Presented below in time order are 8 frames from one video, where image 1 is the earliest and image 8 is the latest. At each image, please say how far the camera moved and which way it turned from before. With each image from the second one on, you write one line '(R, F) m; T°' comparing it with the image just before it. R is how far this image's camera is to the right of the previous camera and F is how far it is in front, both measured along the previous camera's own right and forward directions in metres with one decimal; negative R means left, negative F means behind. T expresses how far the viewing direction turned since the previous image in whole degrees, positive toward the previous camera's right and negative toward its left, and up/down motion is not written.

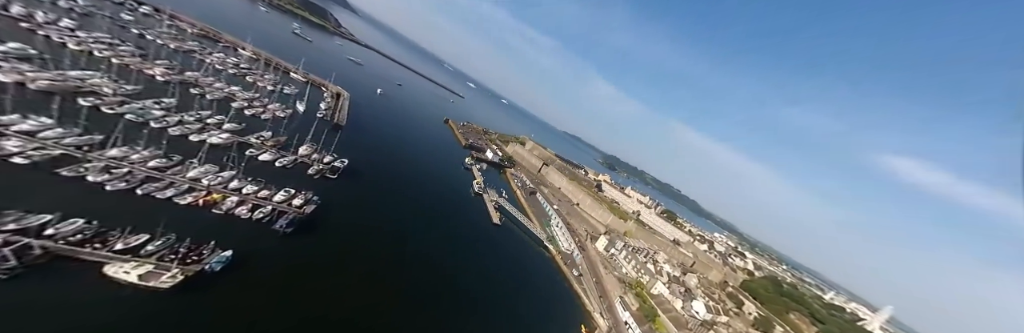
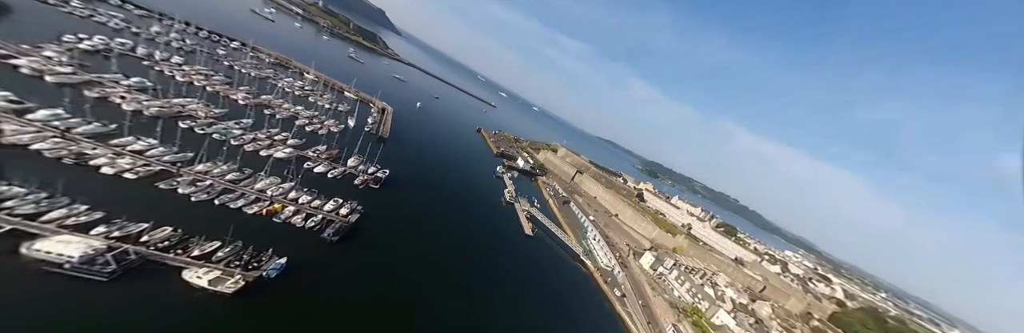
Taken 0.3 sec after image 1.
(-0.4, +0.9) m; -8°
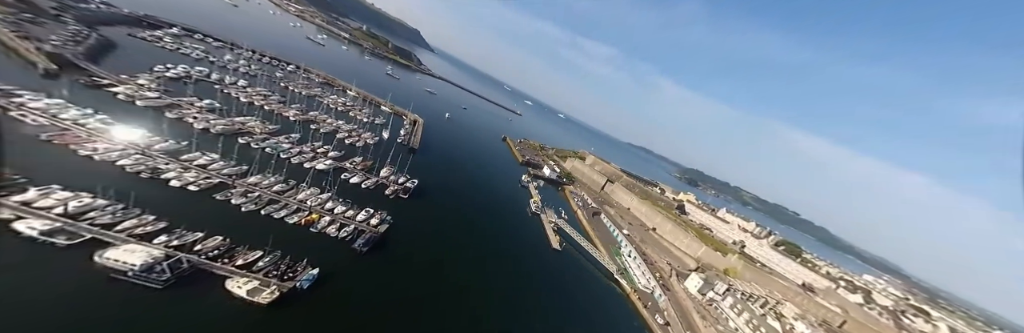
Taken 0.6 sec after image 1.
(-0.2, +0.8) m; -7°
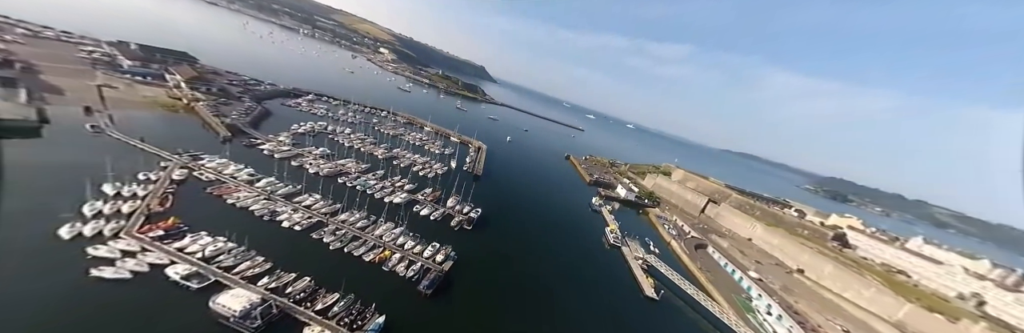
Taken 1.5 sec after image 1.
(-0.7, +2.3) m; -16°
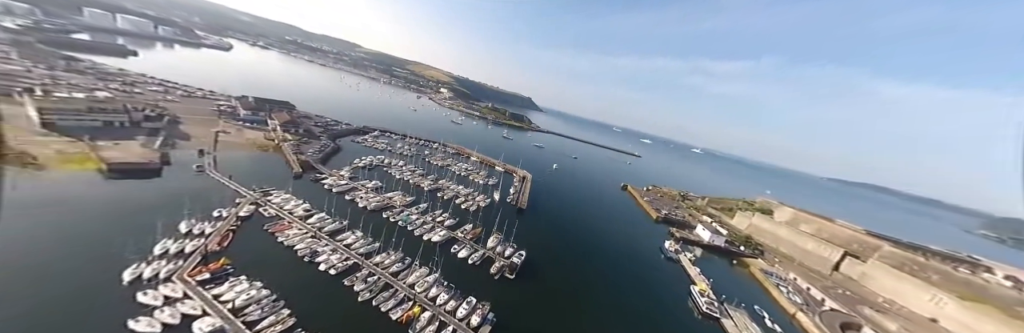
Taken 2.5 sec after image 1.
(-0.4, +2.4) m; -12°
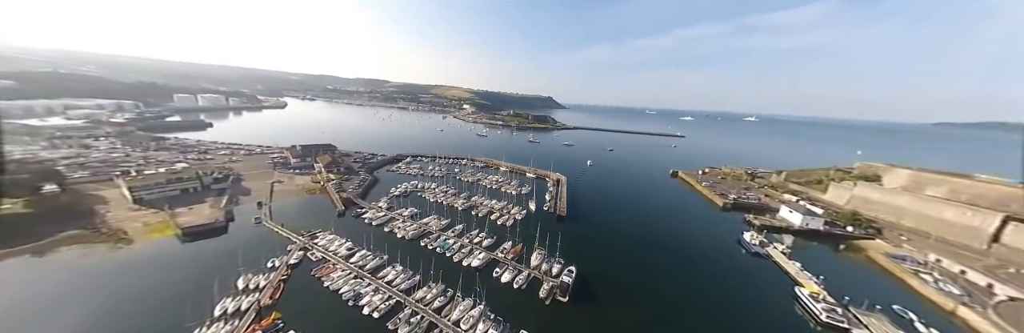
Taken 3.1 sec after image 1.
(-0.1, +1.4) m; -8°
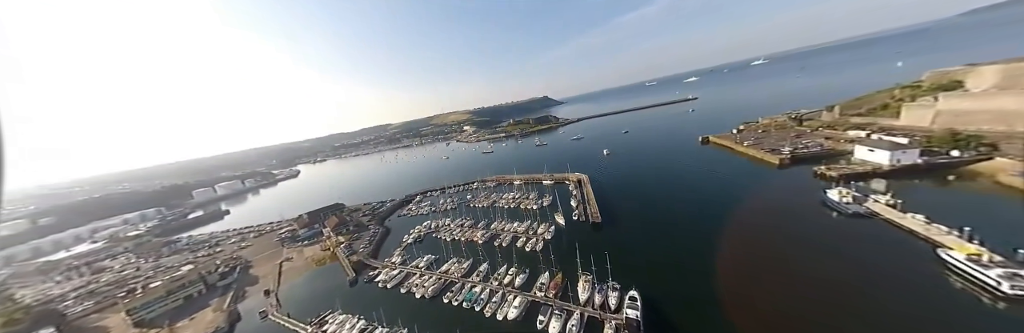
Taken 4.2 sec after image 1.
(+0.2, +2.5) m; -3°
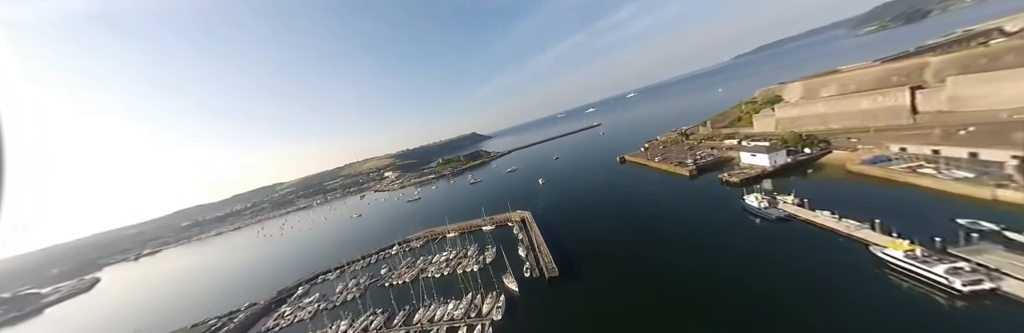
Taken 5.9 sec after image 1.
(+1.2, +4.2) m; +17°
